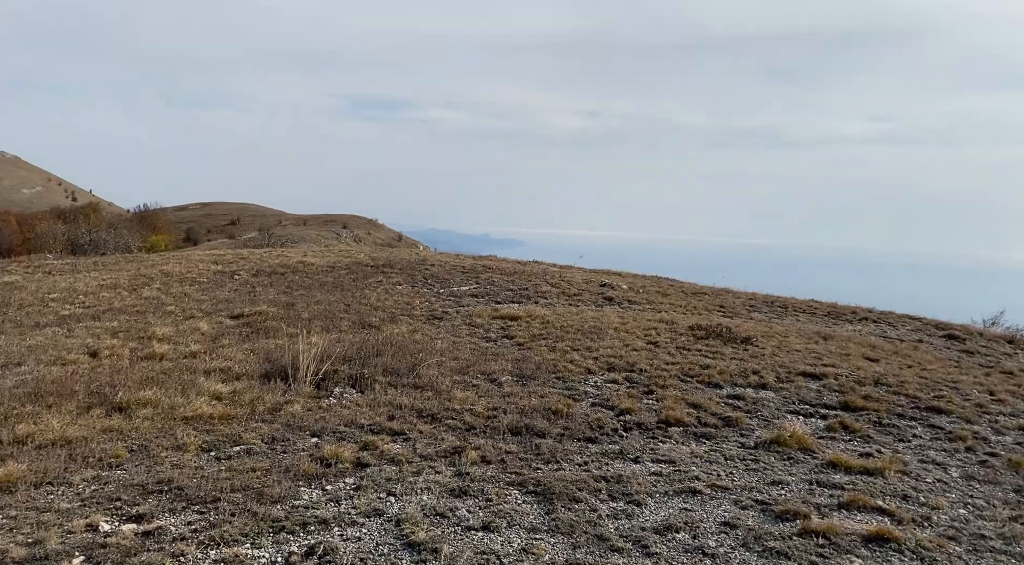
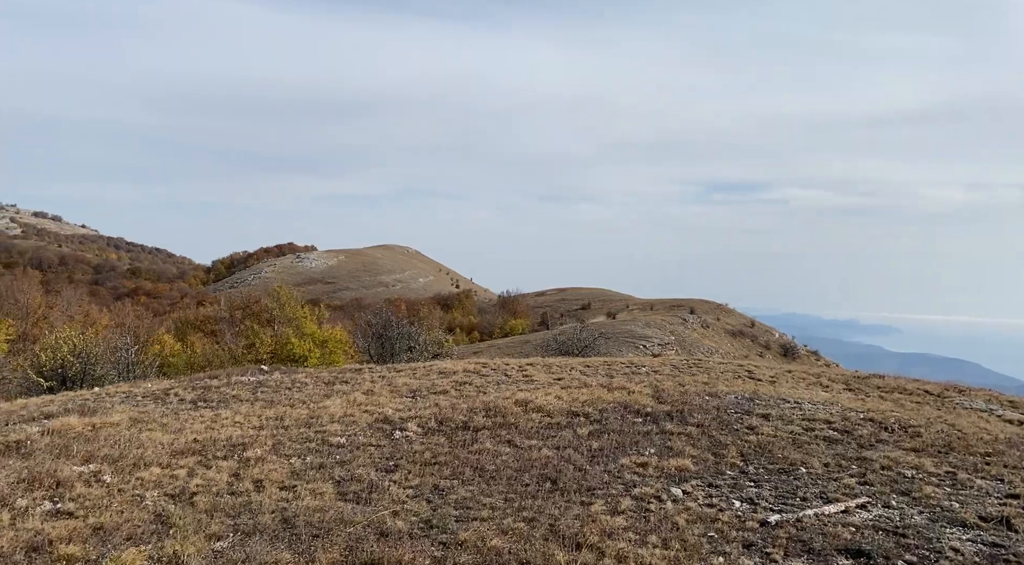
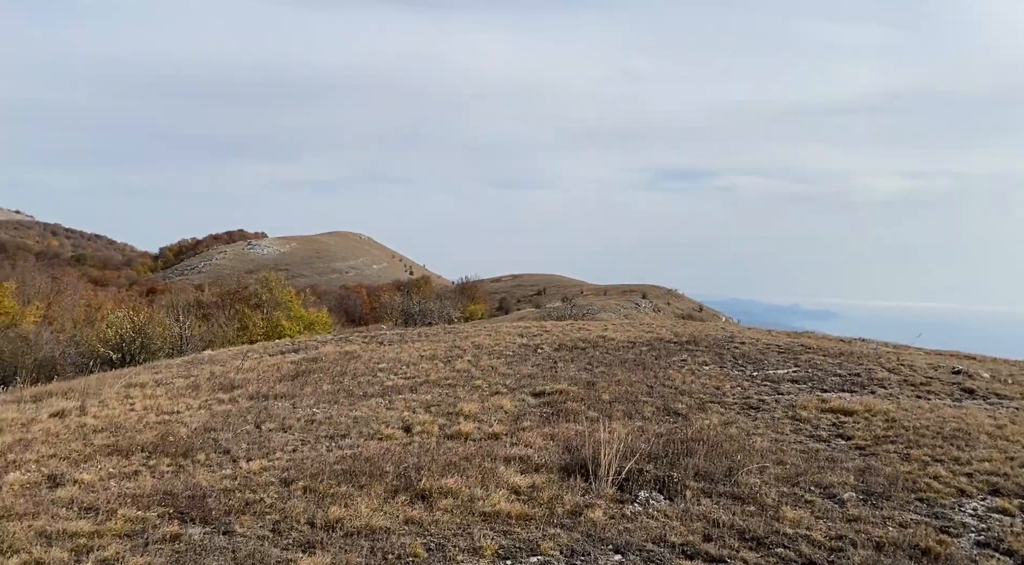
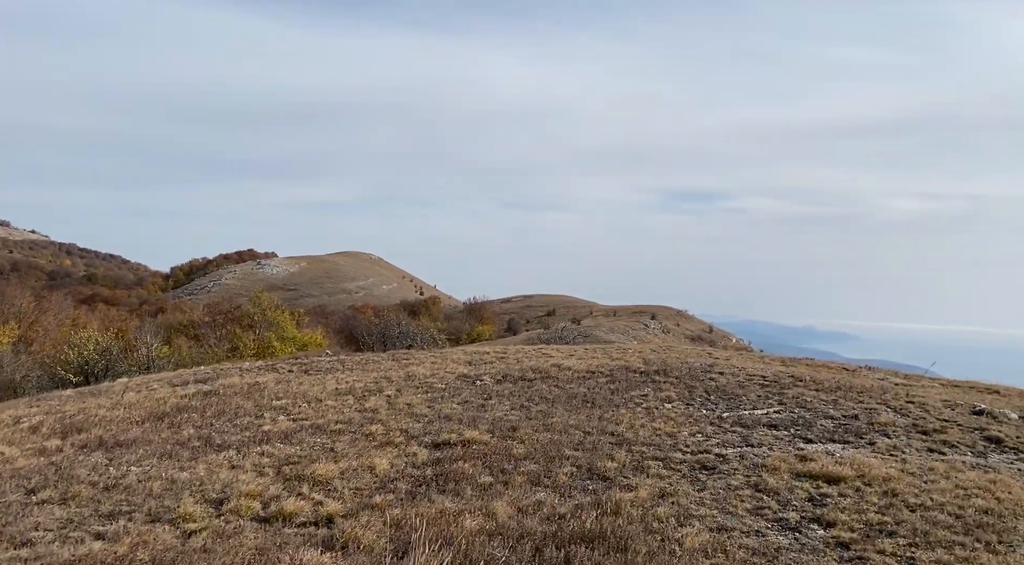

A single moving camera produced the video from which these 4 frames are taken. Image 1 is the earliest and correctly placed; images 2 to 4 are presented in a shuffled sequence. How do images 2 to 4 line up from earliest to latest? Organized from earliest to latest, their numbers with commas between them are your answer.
3, 4, 2
